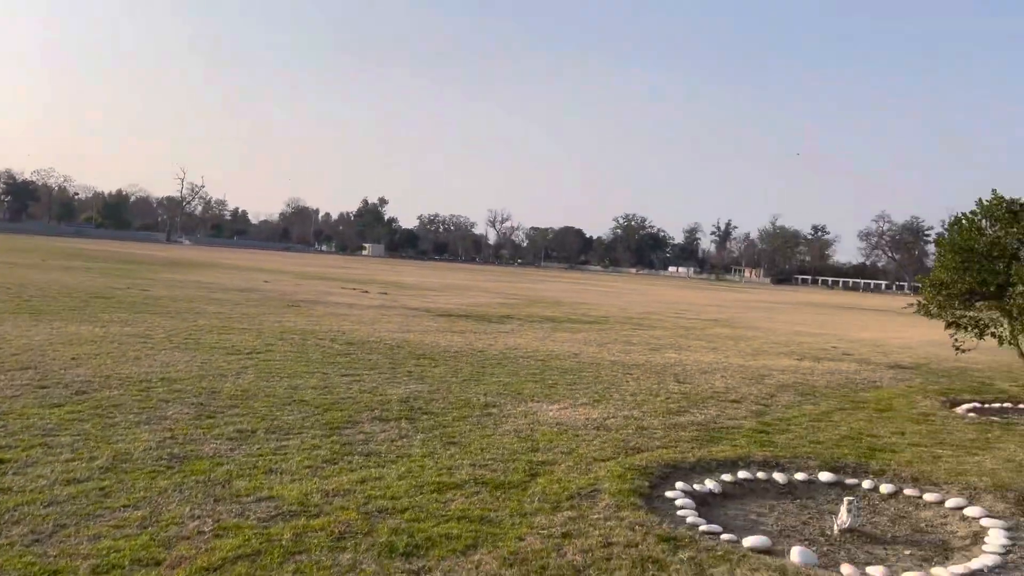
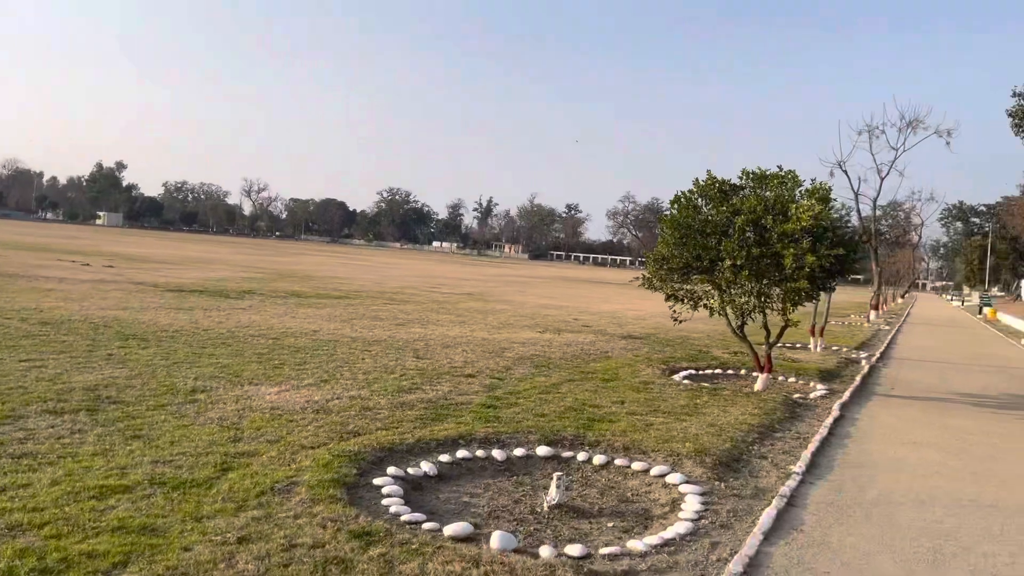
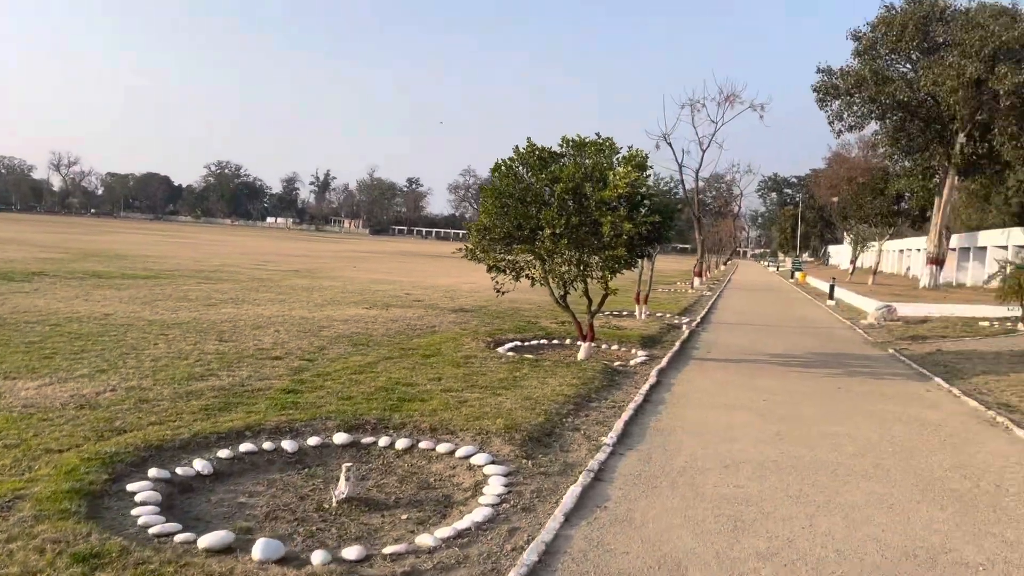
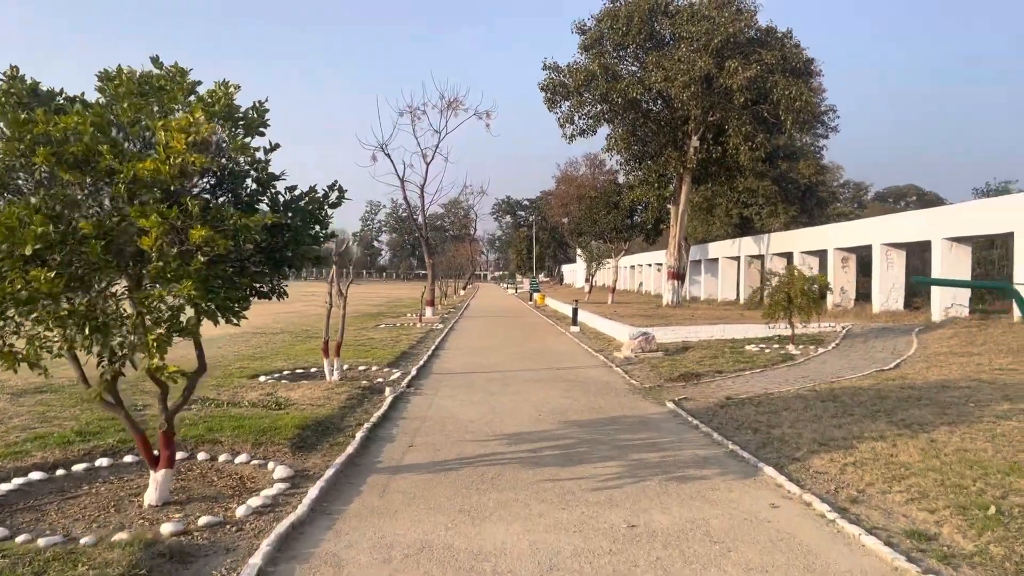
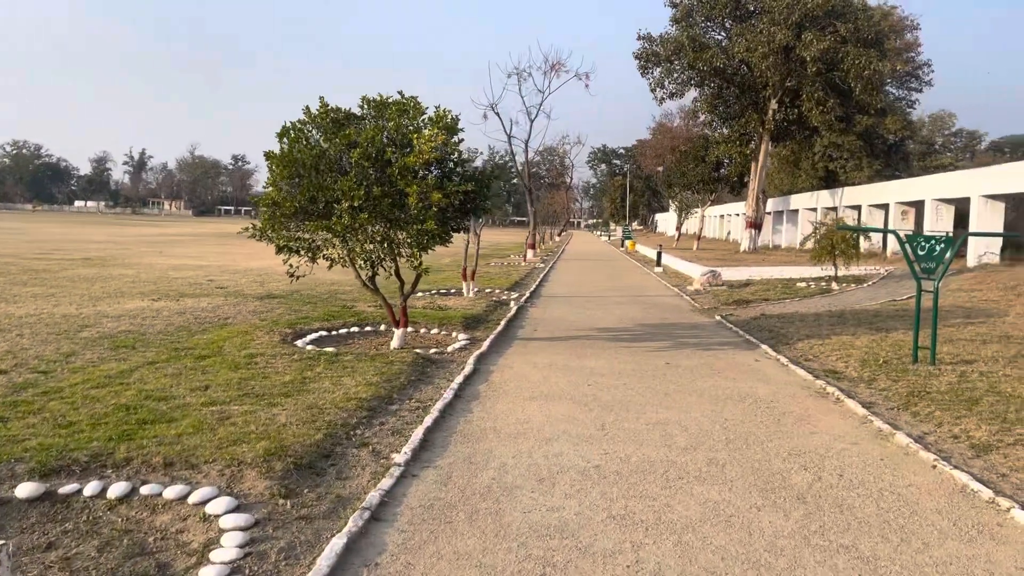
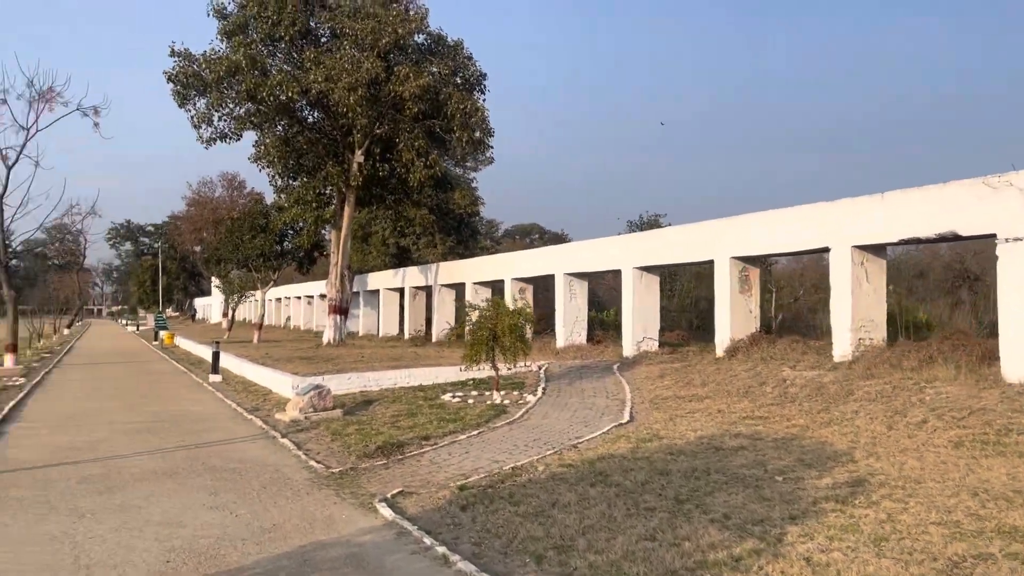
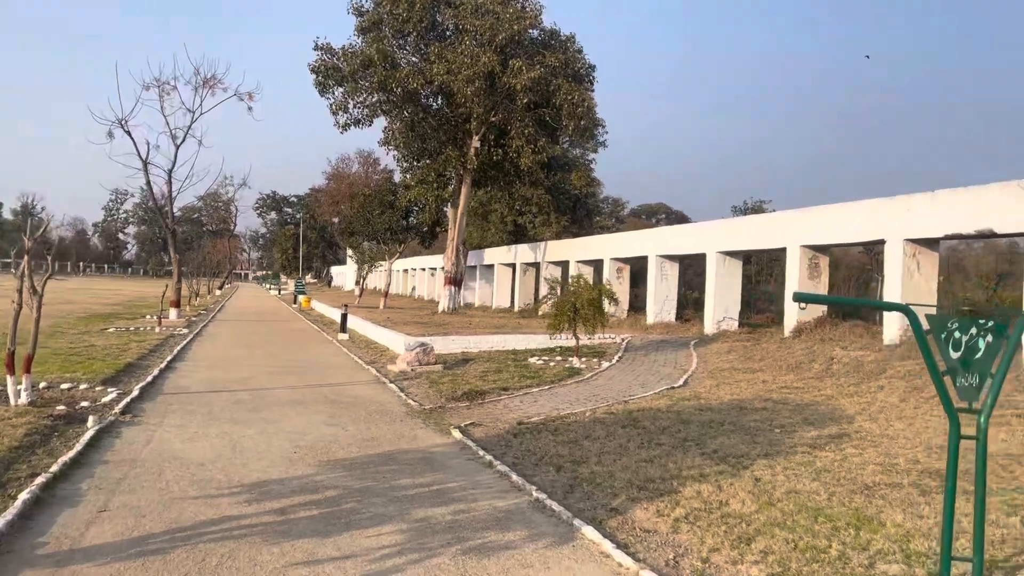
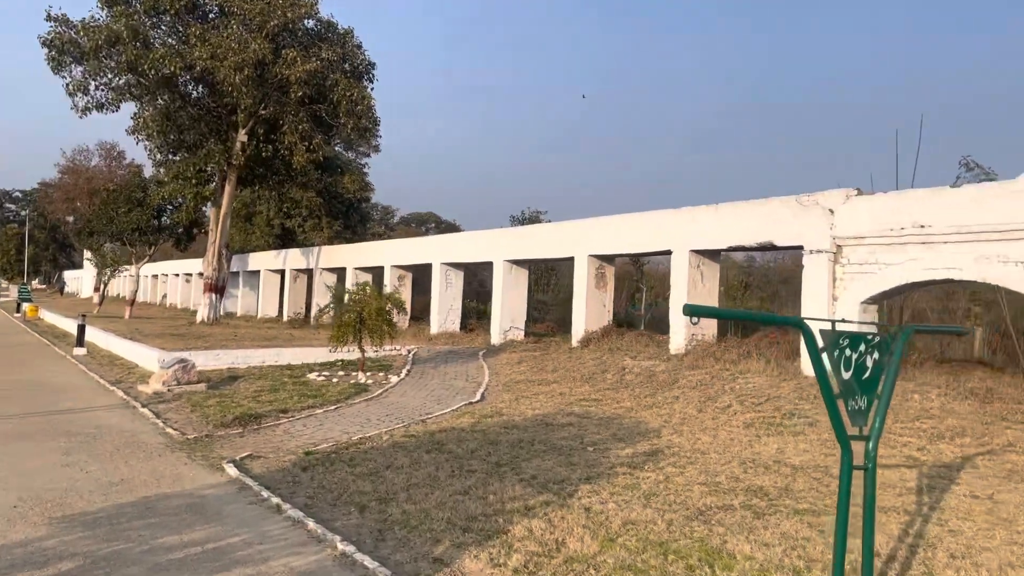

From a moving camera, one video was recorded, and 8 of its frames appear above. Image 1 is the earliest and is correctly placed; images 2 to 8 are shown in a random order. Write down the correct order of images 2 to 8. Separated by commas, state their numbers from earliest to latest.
2, 3, 5, 4, 7, 8, 6
